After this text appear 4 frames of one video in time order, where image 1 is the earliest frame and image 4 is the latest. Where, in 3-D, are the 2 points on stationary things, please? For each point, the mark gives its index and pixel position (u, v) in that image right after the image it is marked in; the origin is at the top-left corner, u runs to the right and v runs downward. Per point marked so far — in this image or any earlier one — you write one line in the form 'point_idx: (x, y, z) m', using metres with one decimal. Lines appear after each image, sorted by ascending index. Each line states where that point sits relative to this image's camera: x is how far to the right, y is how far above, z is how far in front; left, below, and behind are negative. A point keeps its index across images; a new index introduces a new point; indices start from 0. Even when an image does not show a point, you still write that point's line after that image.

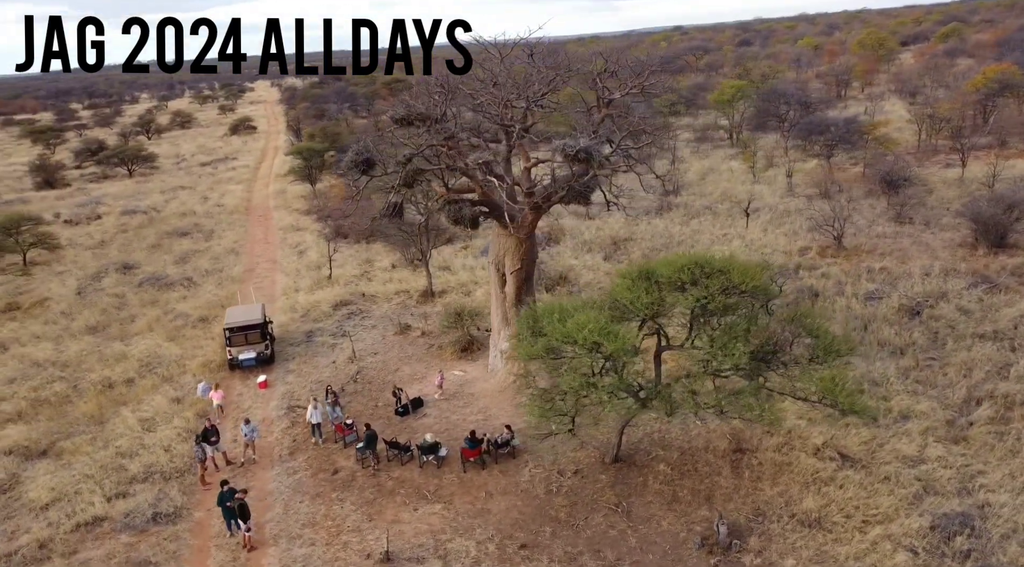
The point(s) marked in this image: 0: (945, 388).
0: (+7.8, -1.9, +15.4) m
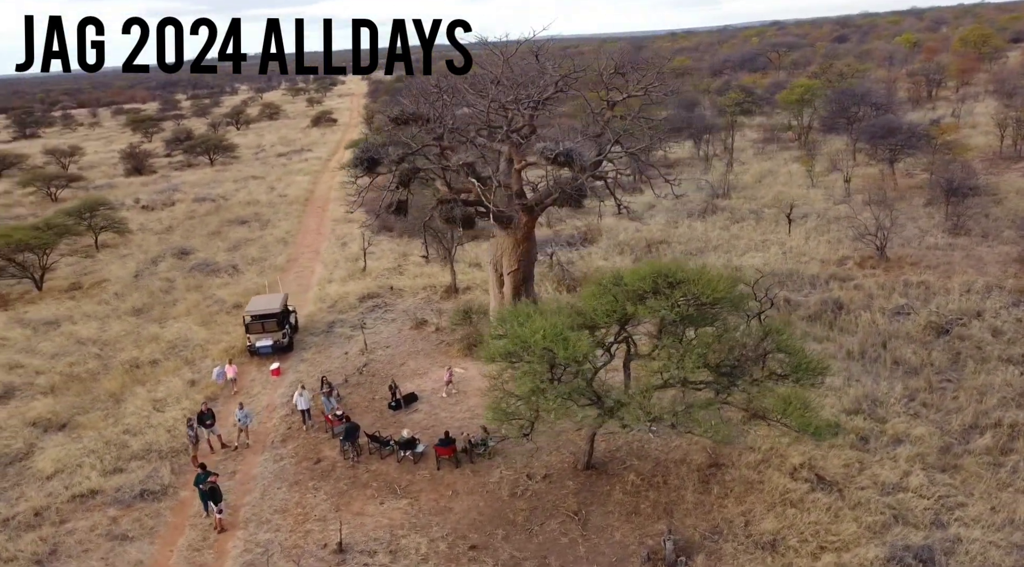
0: (+7.4, -2.2, +14.5) m
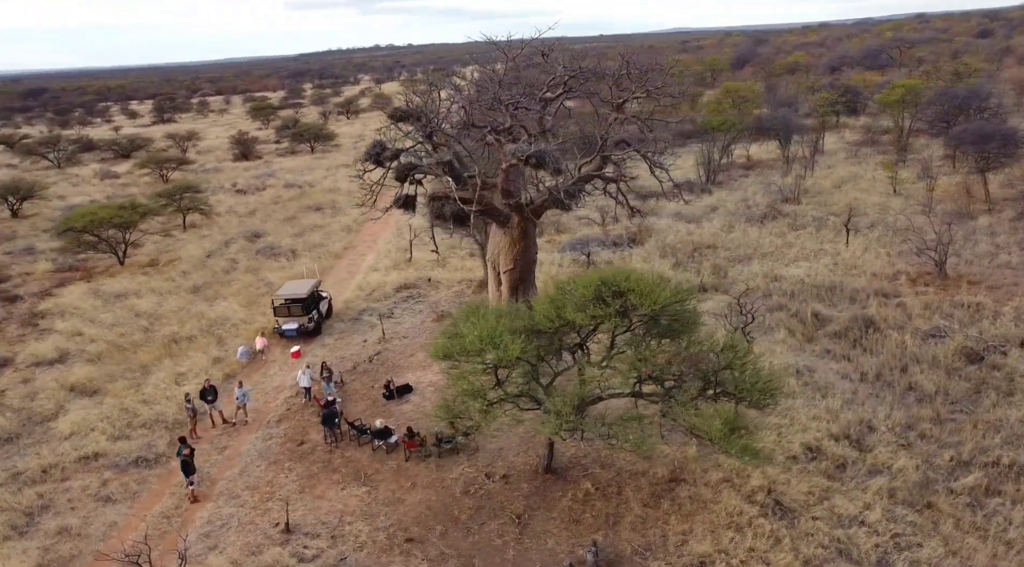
0: (+6.8, -2.5, +13.4) m
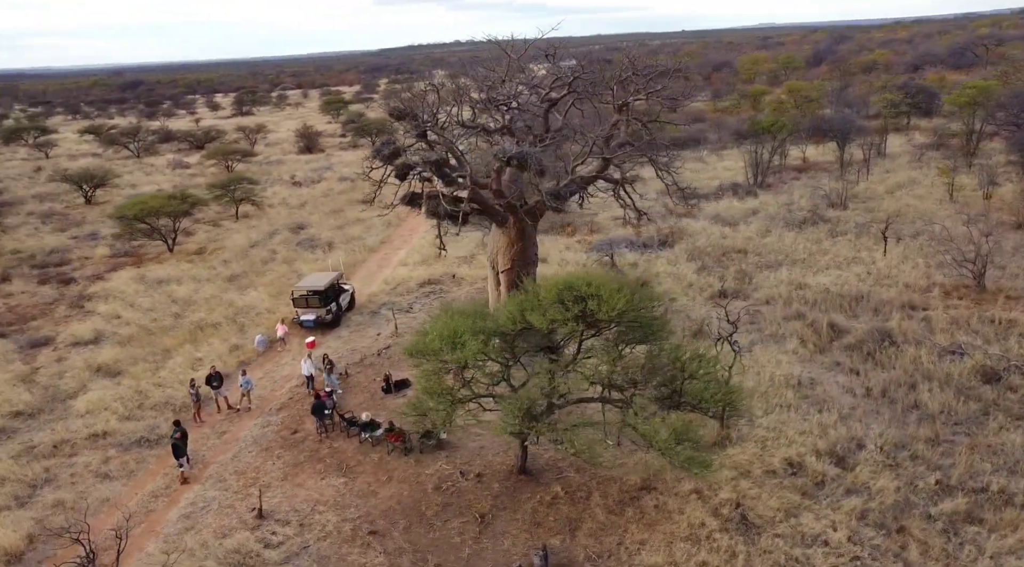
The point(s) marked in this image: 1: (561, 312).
0: (+6.3, -2.8, +12.8) m
1: (+0.7, -0.4, +11.8) m
